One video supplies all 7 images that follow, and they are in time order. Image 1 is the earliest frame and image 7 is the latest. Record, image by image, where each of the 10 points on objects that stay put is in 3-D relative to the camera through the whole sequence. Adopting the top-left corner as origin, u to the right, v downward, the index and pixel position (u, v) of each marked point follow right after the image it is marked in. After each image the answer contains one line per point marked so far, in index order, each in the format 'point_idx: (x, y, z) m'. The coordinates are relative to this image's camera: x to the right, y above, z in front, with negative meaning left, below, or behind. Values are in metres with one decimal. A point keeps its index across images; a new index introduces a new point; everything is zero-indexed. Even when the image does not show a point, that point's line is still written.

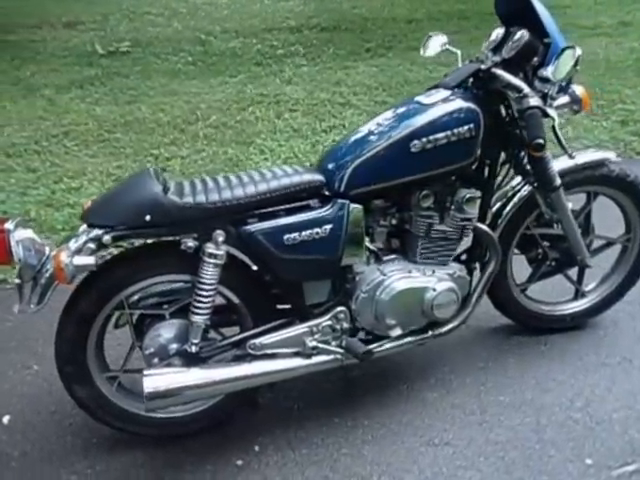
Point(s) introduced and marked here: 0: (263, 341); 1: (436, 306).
0: (-0.4, -0.7, +3.2) m
1: (+0.8, -0.5, +3.4) m
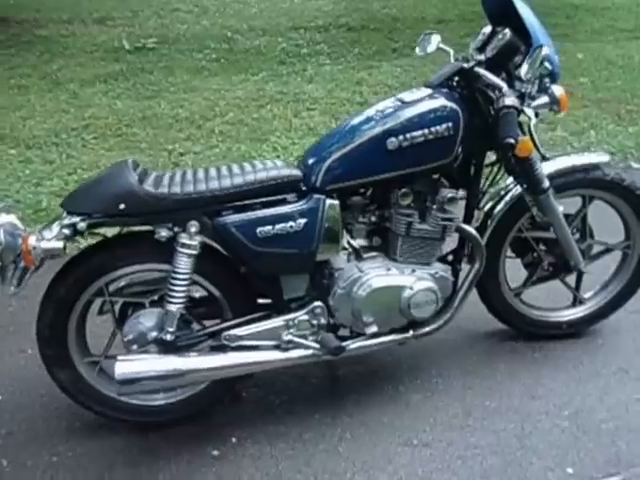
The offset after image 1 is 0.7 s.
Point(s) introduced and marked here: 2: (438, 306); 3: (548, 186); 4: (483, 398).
0: (-0.5, -0.6, +3.2) m
1: (+0.6, -0.4, +3.3) m
2: (+0.8, -0.5, +3.4) m
3: (+1.7, +0.4, +3.7) m
4: (+1.3, -1.3, +3.8) m
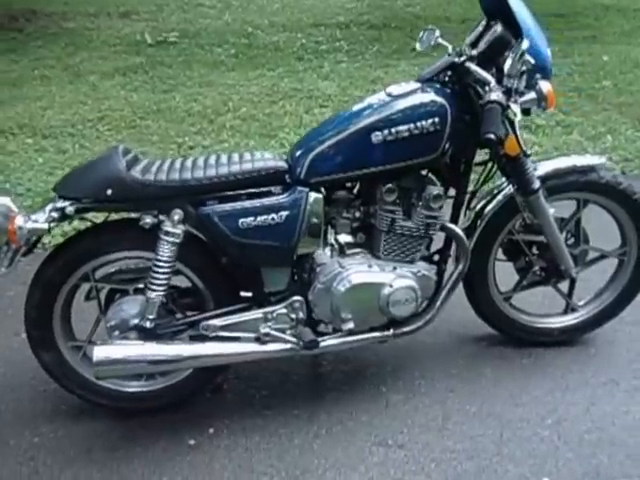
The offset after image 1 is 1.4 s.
0: (-0.7, -0.6, +3.3) m
1: (+0.5, -0.4, +3.3) m
2: (+0.7, -0.5, +3.4) m
3: (+1.6, +0.4, +3.6) m
4: (+1.1, -1.3, +3.7) m
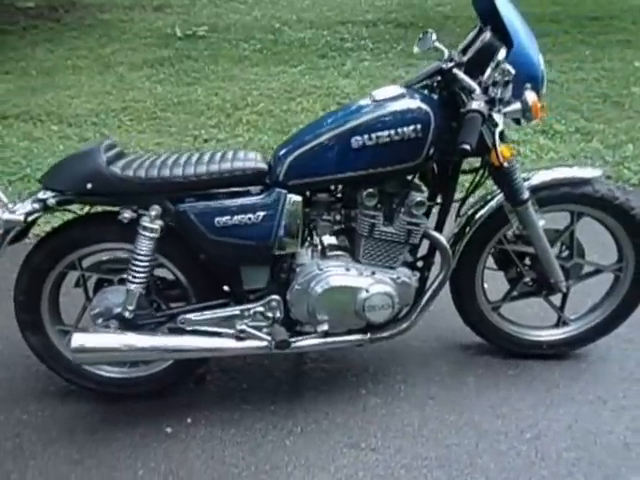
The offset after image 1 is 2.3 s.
0: (-0.9, -0.5, +3.3) m
1: (+0.3, -0.5, +3.3) m
2: (+0.5, -0.5, +3.4) m
3: (+1.5, +0.3, +3.5) m
4: (+1.0, -1.3, +3.7) m
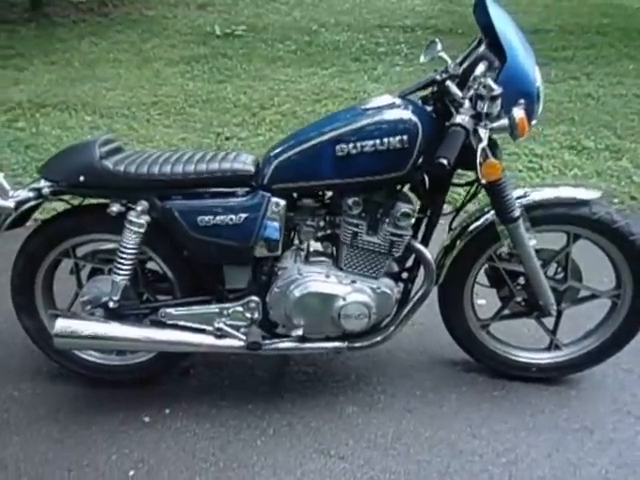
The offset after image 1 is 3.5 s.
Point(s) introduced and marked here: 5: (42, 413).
0: (-1.0, -0.5, +3.4) m
1: (+0.2, -0.5, +3.3) m
2: (+0.4, -0.6, +3.4) m
3: (+1.4, +0.2, +3.5) m
4: (+0.8, -1.4, +3.7) m
5: (-2.1, -1.3, +3.7) m
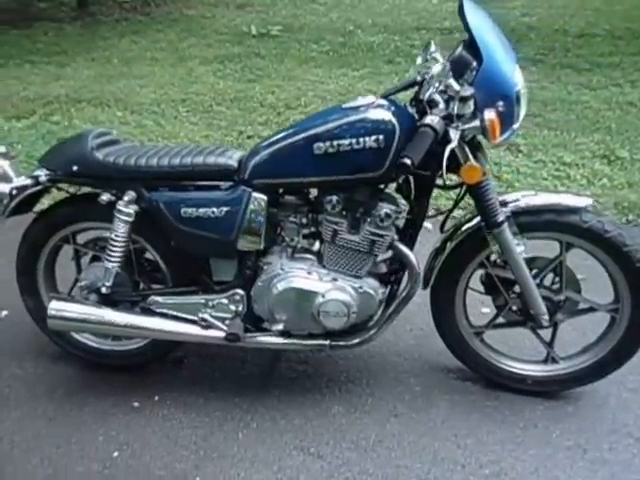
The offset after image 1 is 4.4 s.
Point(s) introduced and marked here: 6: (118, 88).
0: (-1.1, -0.4, +3.5) m
1: (0.0, -0.5, +3.3) m
2: (+0.2, -0.6, +3.3) m
3: (+1.4, +0.1, +3.3) m
4: (+0.6, -1.4, +3.6) m
5: (-2.3, -1.2, +3.9) m
6: (-4.2, +3.1, +9.9) m
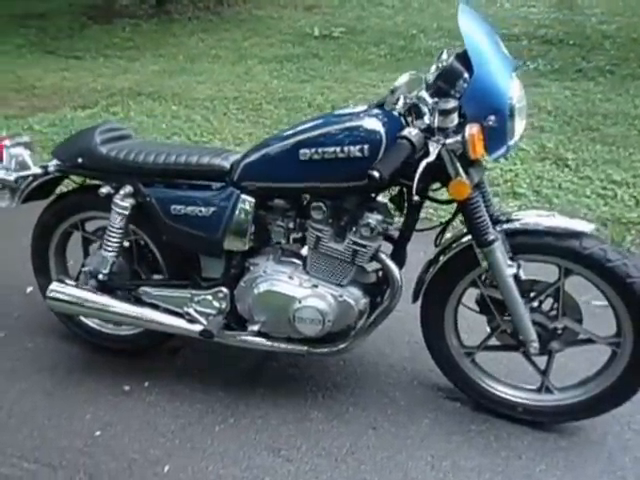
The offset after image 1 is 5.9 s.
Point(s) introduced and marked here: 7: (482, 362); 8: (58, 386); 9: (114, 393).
0: (-1.2, -0.4, +3.6) m
1: (-0.1, -0.5, +3.3) m
2: (+0.1, -0.6, +3.3) m
3: (+1.2, 0.0, +3.2) m
4: (+0.4, -1.5, +3.5) m
5: (-2.4, -1.1, +4.2) m
6: (-3.2, +3.4, +10.3) m
7: (+1.3, -1.0, +3.9) m
8: (-2.2, -1.2, +4.0) m
9: (-1.7, -1.3, +3.9) m
